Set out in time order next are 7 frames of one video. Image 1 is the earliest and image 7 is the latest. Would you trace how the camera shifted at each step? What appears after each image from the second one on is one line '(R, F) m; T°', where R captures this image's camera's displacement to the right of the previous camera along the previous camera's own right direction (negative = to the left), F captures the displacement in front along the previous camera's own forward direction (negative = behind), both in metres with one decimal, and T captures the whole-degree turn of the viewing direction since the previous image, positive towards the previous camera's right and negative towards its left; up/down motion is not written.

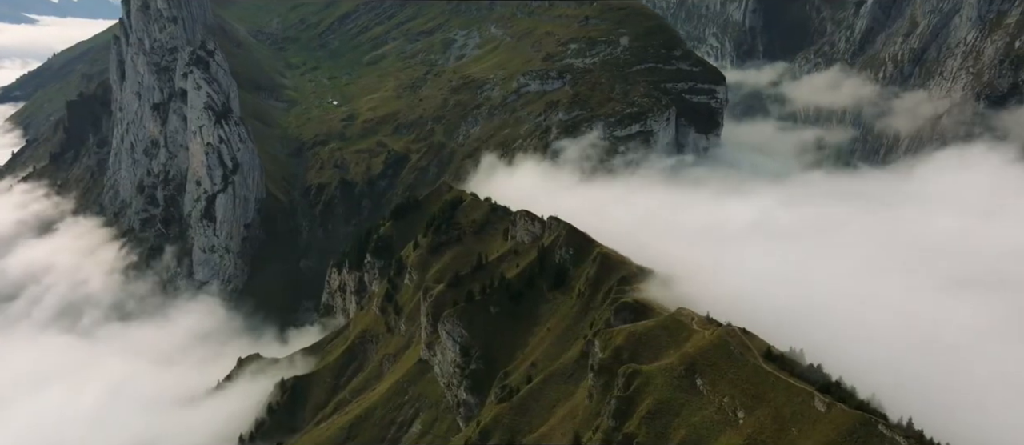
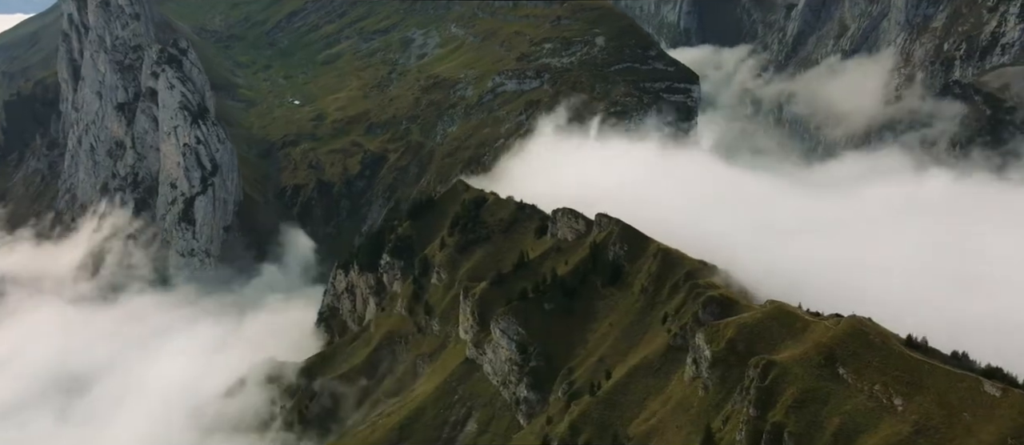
(-25.9, 0.0) m; +4°
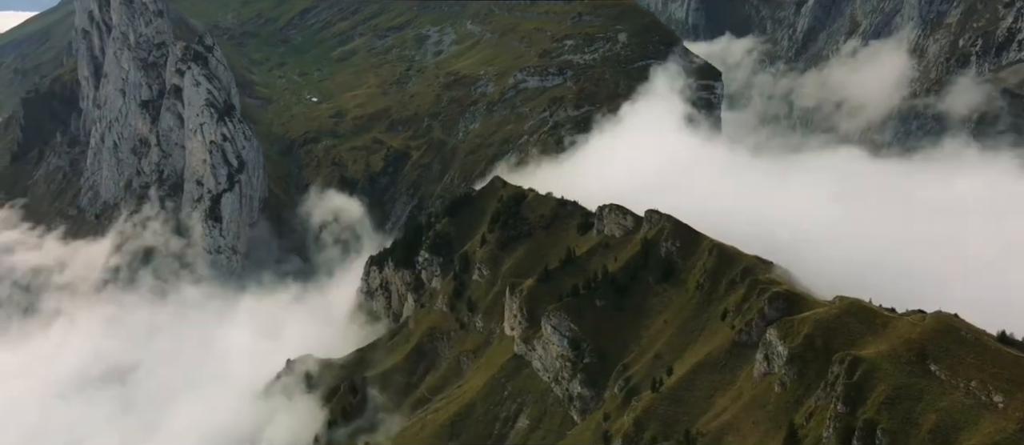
(-9.9, +0.7) m; 0°
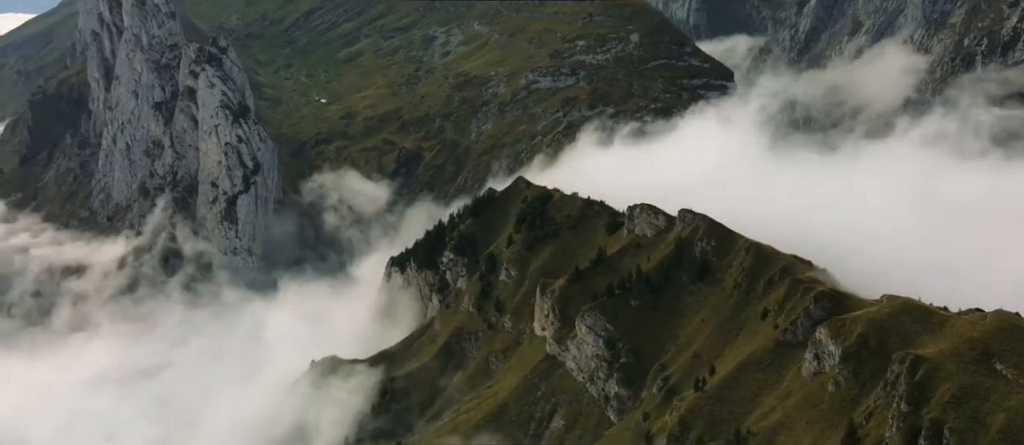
(-7.4, +0.5) m; 0°
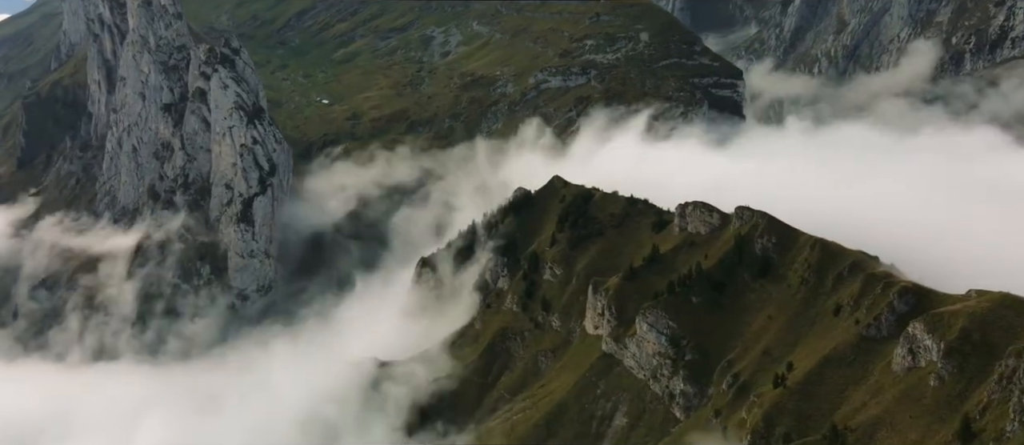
(-16.9, +0.9) m; +1°
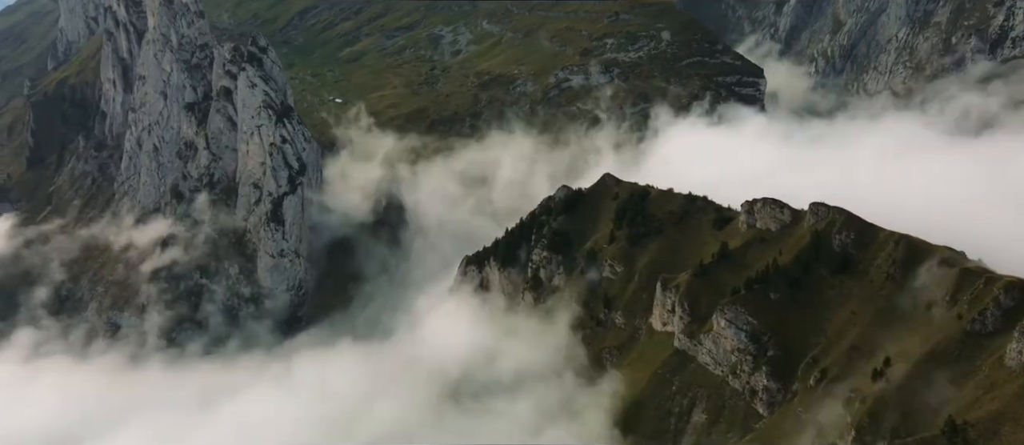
(-19.3, +0.7) m; +1°
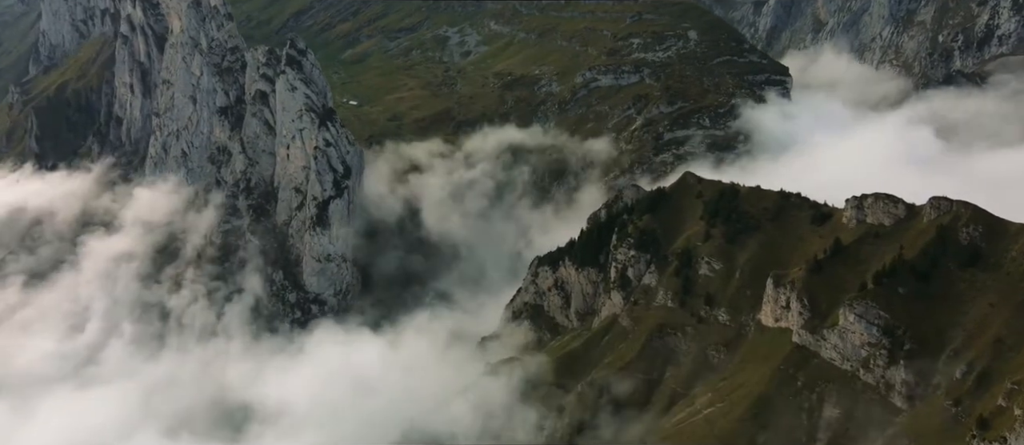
(-34.2, +1.6) m; +2°
